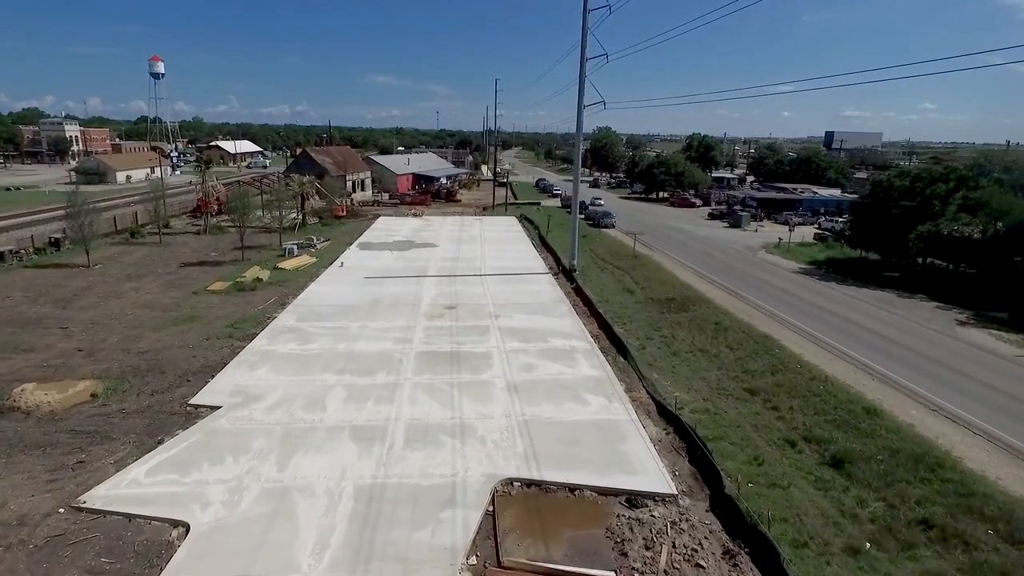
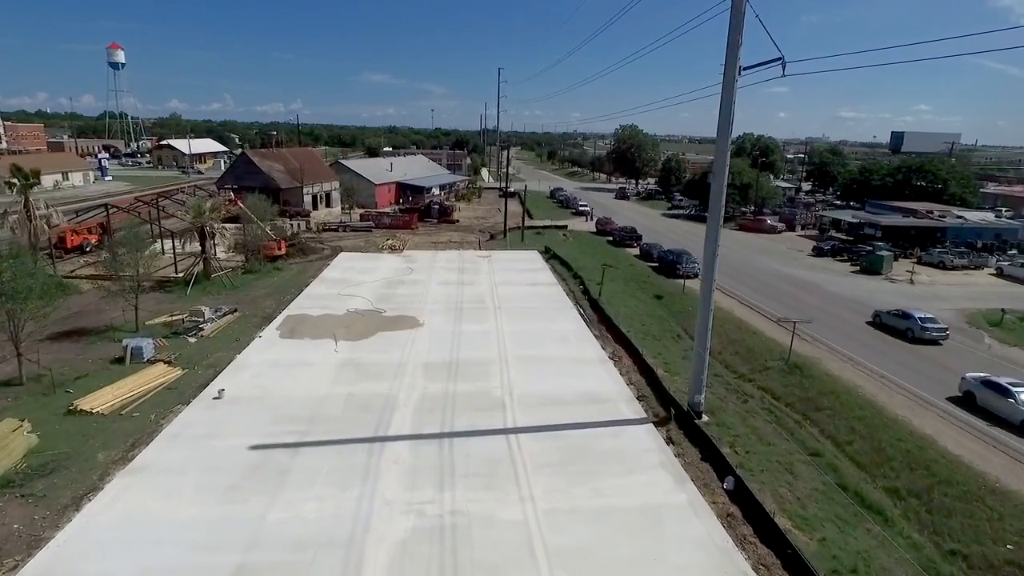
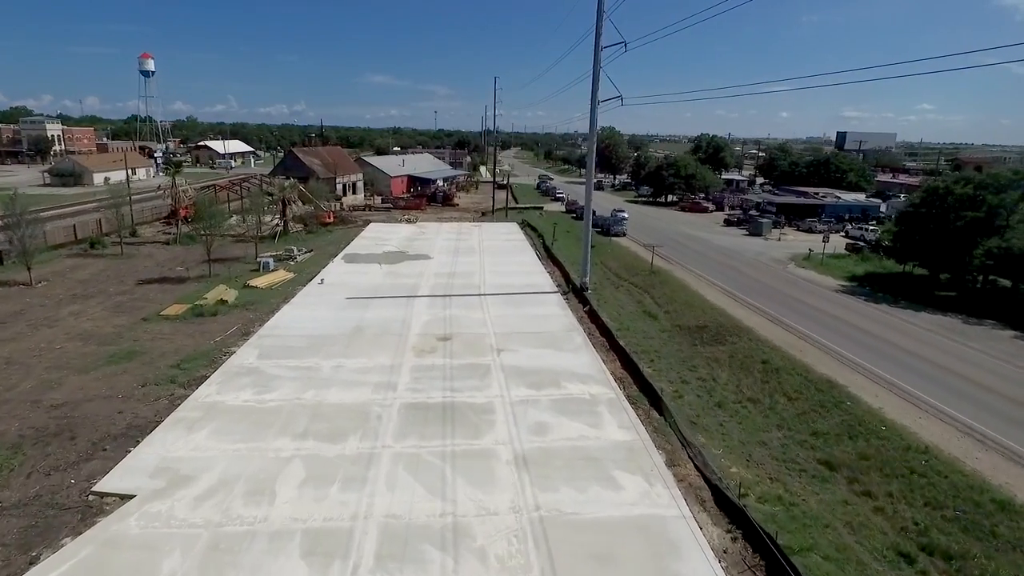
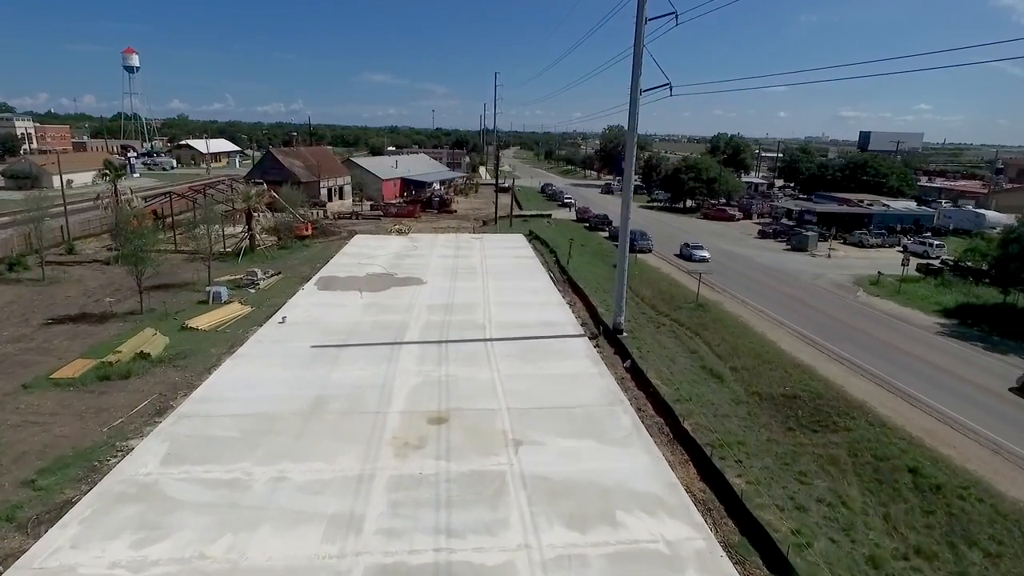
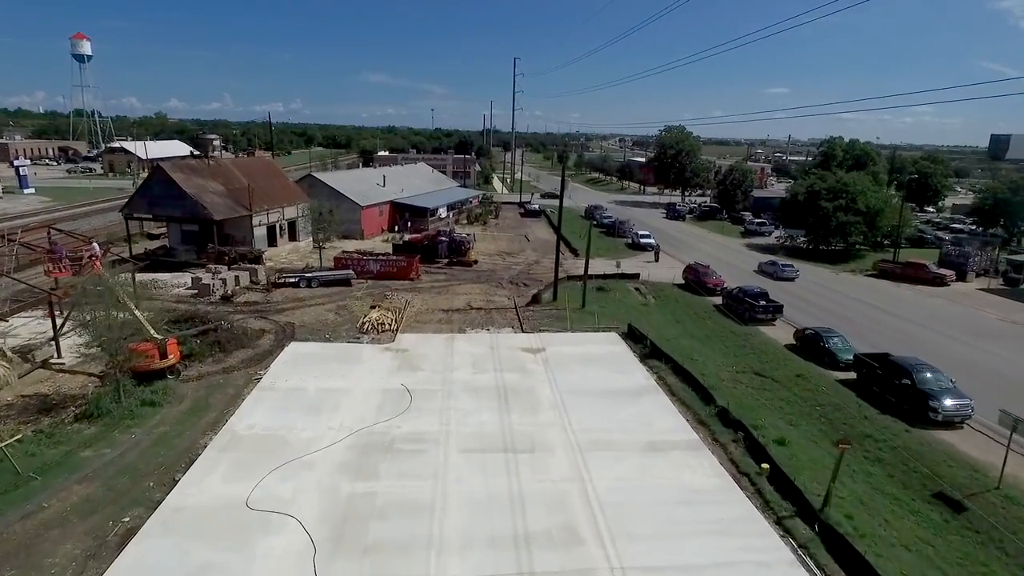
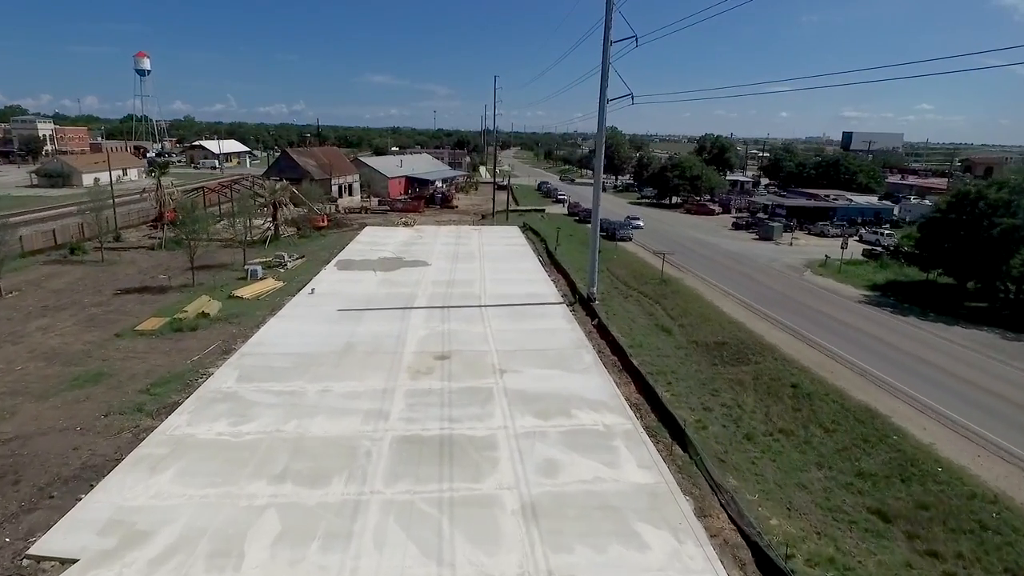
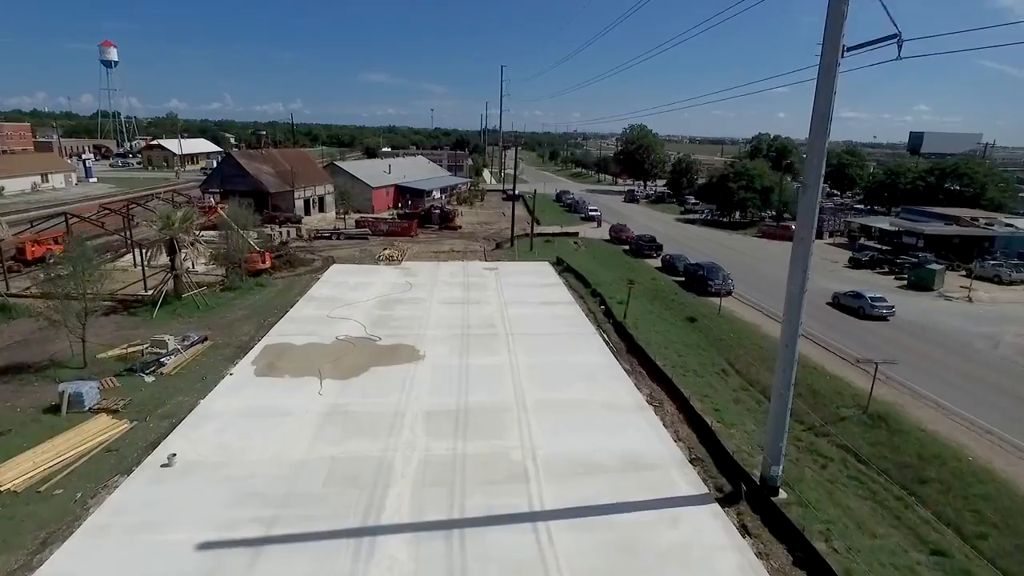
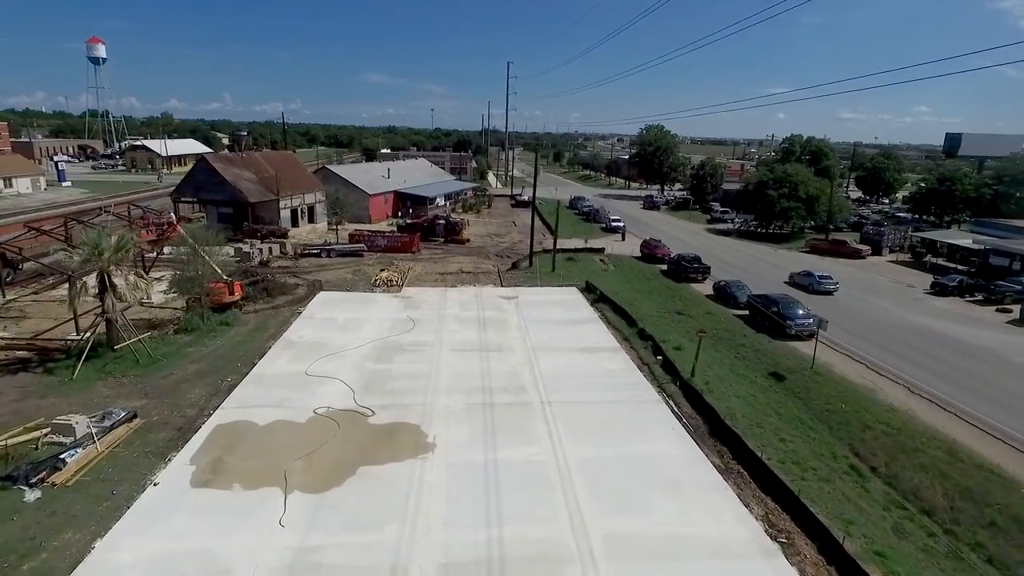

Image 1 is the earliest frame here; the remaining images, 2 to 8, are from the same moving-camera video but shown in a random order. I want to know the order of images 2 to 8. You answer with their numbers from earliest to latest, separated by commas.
3, 6, 4, 2, 7, 8, 5
